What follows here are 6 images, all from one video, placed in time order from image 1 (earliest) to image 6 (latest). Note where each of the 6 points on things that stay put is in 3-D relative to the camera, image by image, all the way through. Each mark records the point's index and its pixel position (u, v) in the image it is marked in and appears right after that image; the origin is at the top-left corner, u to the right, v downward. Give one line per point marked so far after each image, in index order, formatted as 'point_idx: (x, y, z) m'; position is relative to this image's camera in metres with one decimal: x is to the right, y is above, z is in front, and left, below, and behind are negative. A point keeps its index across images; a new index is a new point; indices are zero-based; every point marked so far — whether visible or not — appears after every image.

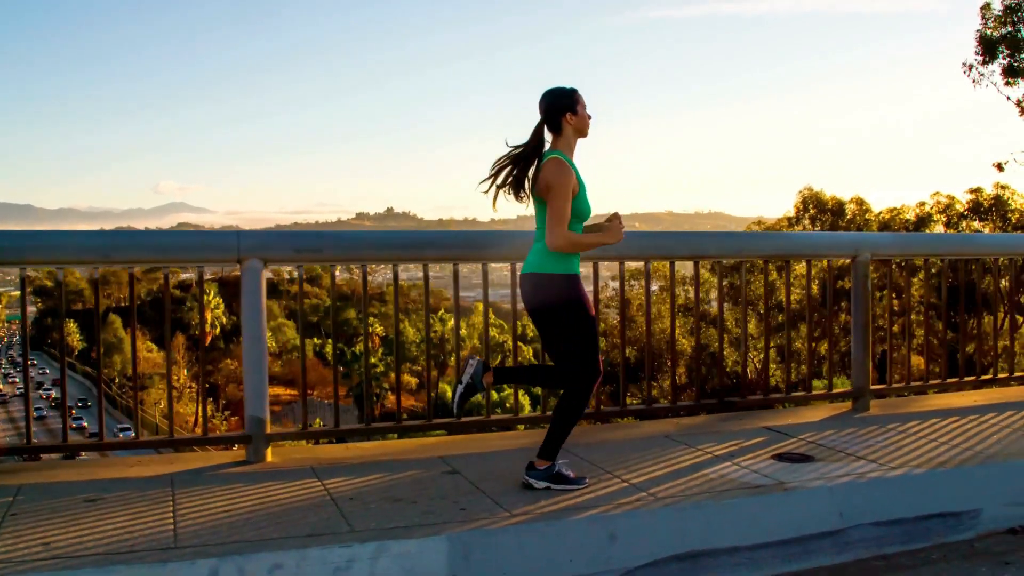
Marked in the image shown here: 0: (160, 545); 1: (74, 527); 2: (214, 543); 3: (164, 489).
0: (-1.0, -0.8, +2.8) m
1: (-1.4, -0.7, +3.0) m
2: (-0.9, -0.8, +2.9) m
3: (-1.2, -0.7, +3.4) m
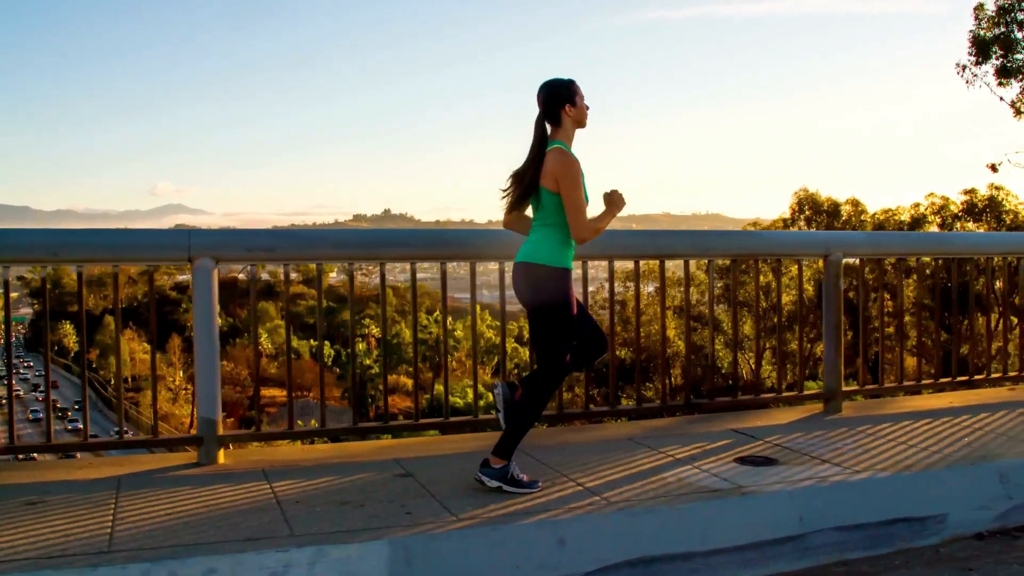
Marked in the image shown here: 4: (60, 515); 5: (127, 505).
0: (-1.2, -0.8, +2.8) m
1: (-1.5, -0.7, +2.9) m
2: (-1.1, -0.8, +2.8) m
3: (-1.4, -0.7, +3.4) m
4: (-1.5, -0.7, +3.1) m
5: (-1.3, -0.7, +3.2) m
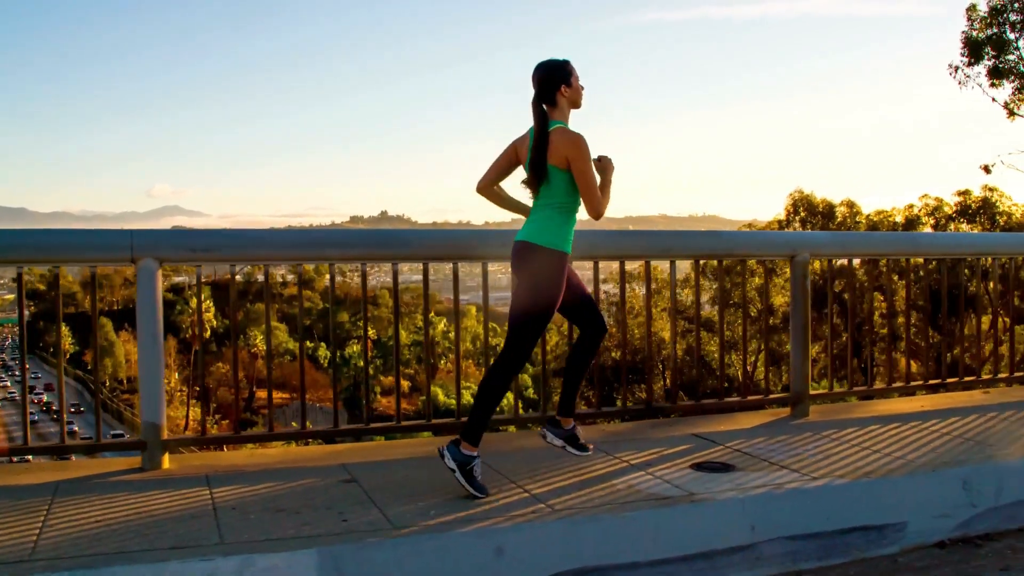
0: (-1.3, -0.8, +2.7) m
1: (-1.7, -0.8, +2.9) m
2: (-1.2, -0.8, +2.8) m
3: (-1.5, -0.7, +3.3) m
4: (-1.6, -0.7, +3.0) m
5: (-1.4, -0.7, +3.1) m
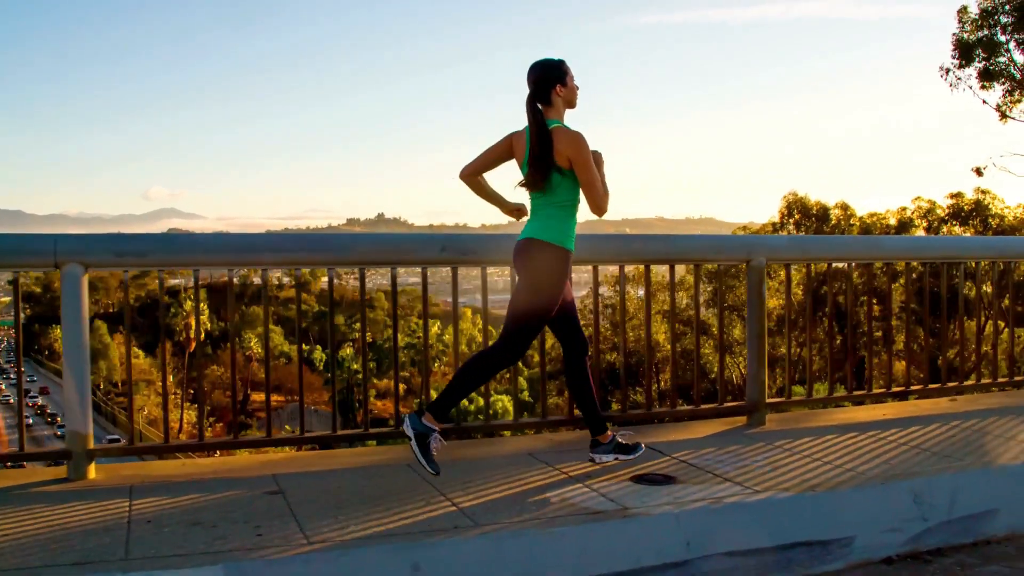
0: (-0.7, -0.8, +3.1) m
1: (-1.1, -0.8, +3.3) m
2: (-0.6, -0.8, +3.1) m
3: (-0.9, -0.8, +3.7) m
4: (-1.0, -0.8, +3.4) m
5: (-0.8, -0.8, +3.5) m
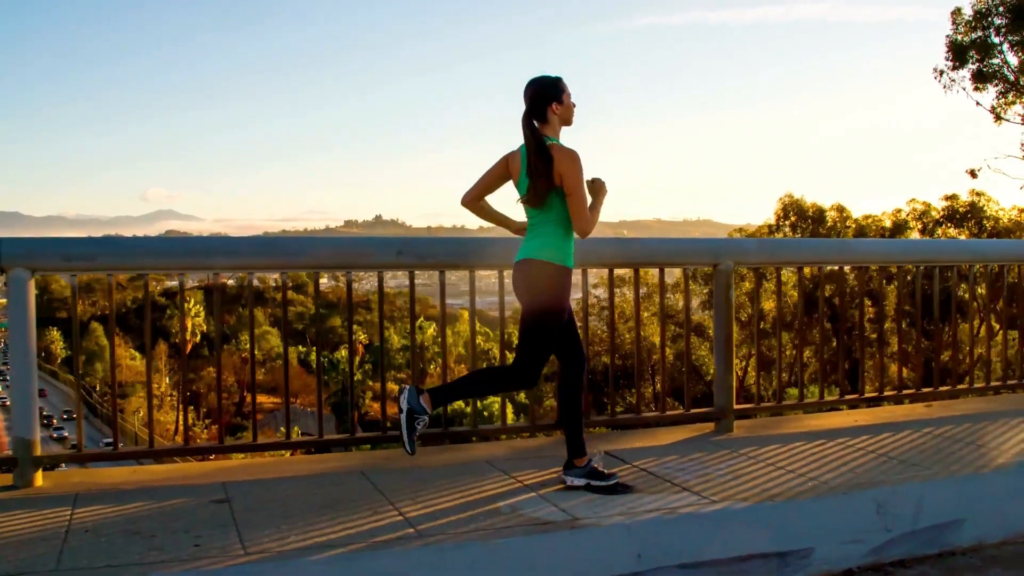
0: (+0.3, -0.8, +3.7) m
1: (0.0, -0.8, +3.8) m
2: (+0.5, -0.8, +3.7) m
3: (+0.1, -0.8, +4.2) m
4: (+0.1, -0.8, +4.0) m
5: (+0.2, -0.8, +4.0) m
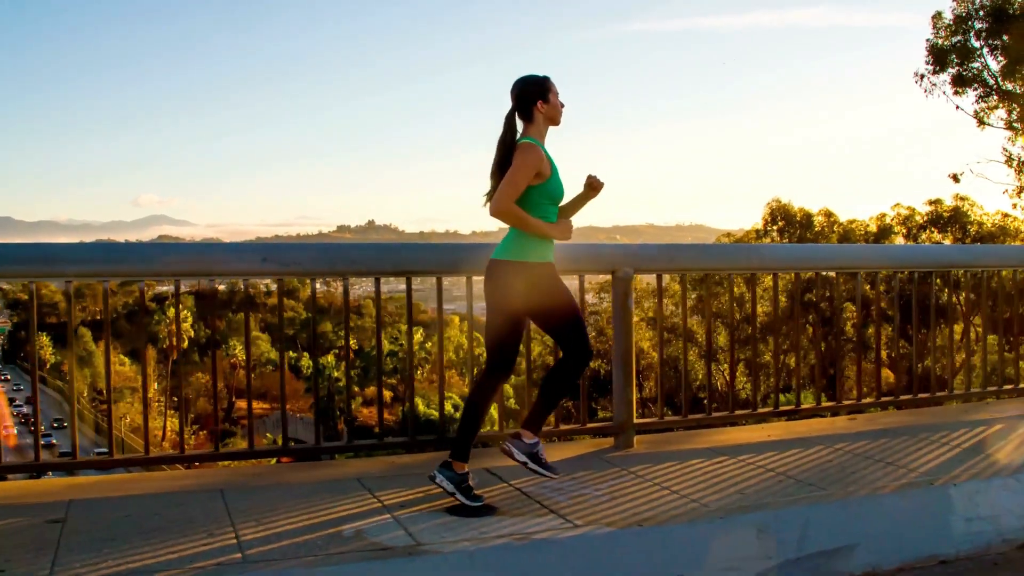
0: (-0.7, -0.9, +3.3) m
1: (-1.1, -0.9, +3.5) m
2: (-0.6, -0.9, +3.4) m
3: (-1.0, -0.9, +3.9) m
4: (-1.0, -0.9, +3.6) m
5: (-0.8, -0.9, +3.7) m
